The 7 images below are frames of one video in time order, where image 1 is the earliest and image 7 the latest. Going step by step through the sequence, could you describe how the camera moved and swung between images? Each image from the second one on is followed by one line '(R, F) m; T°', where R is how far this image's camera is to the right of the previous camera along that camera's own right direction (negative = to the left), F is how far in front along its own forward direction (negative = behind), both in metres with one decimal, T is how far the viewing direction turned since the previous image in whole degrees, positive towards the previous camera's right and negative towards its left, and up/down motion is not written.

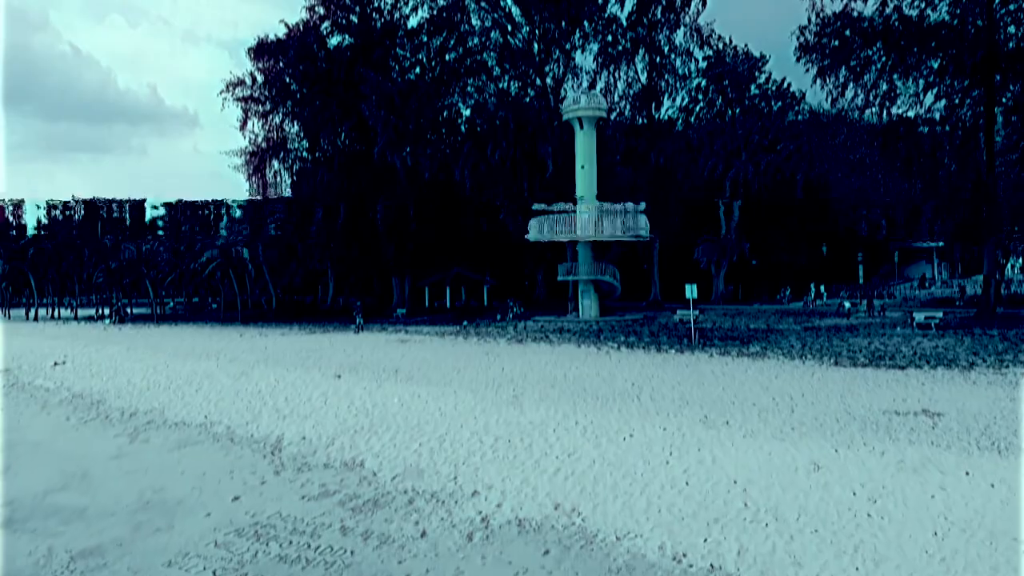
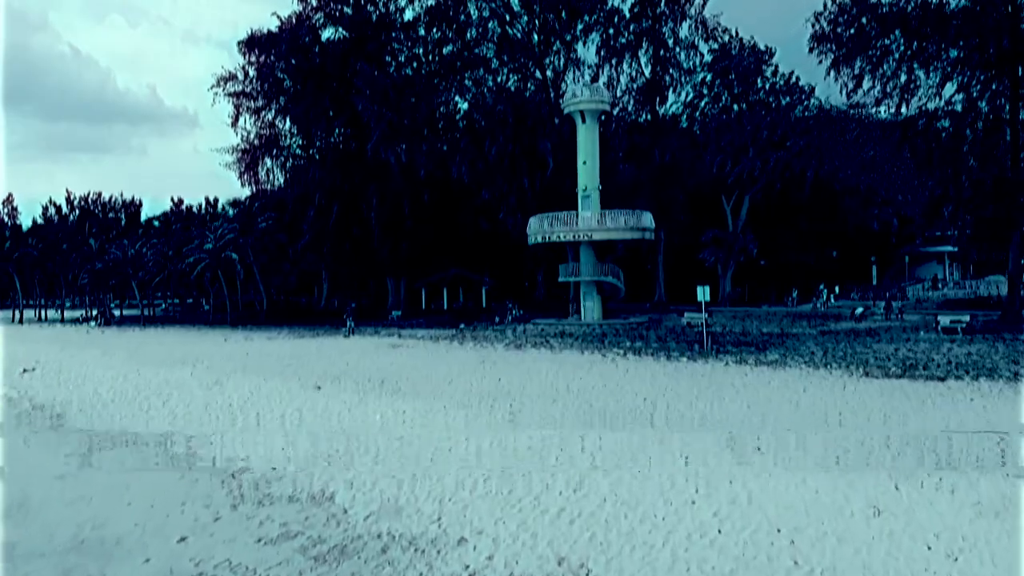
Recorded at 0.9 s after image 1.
(0.0, +1.8) m; 0°
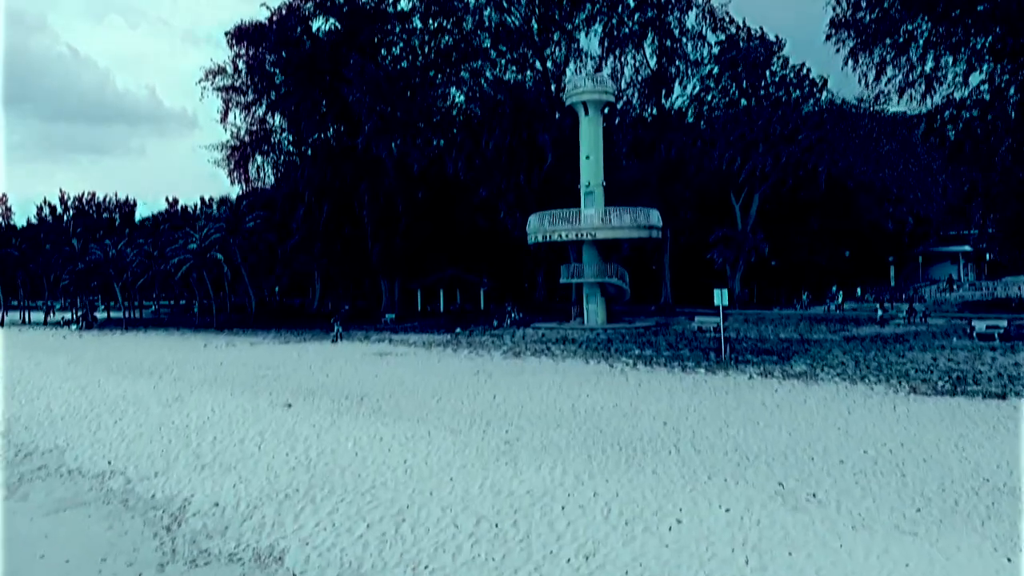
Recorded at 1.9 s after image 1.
(0.0, +2.1) m; 0°
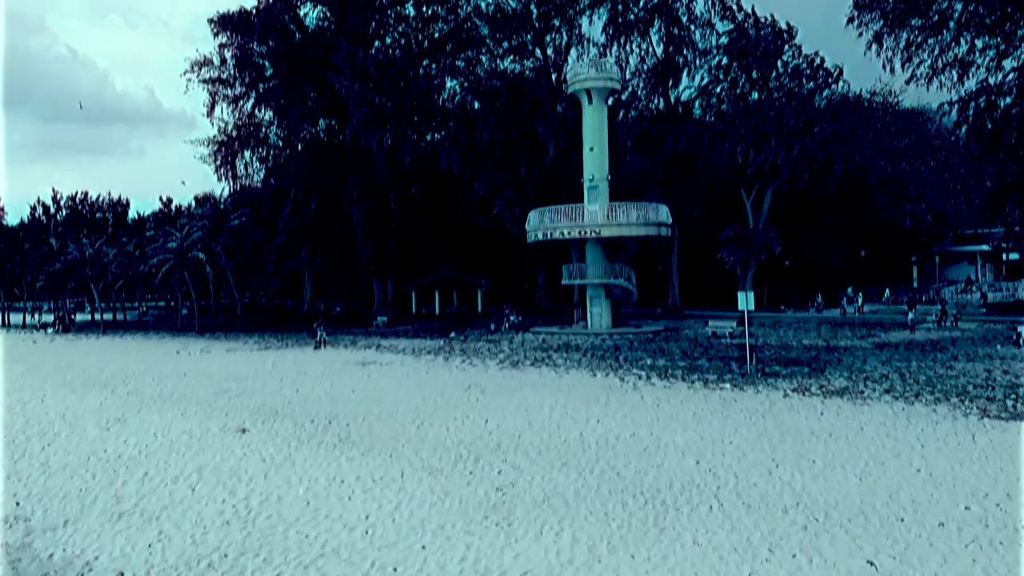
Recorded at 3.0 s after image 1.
(0.0, +2.4) m; 0°
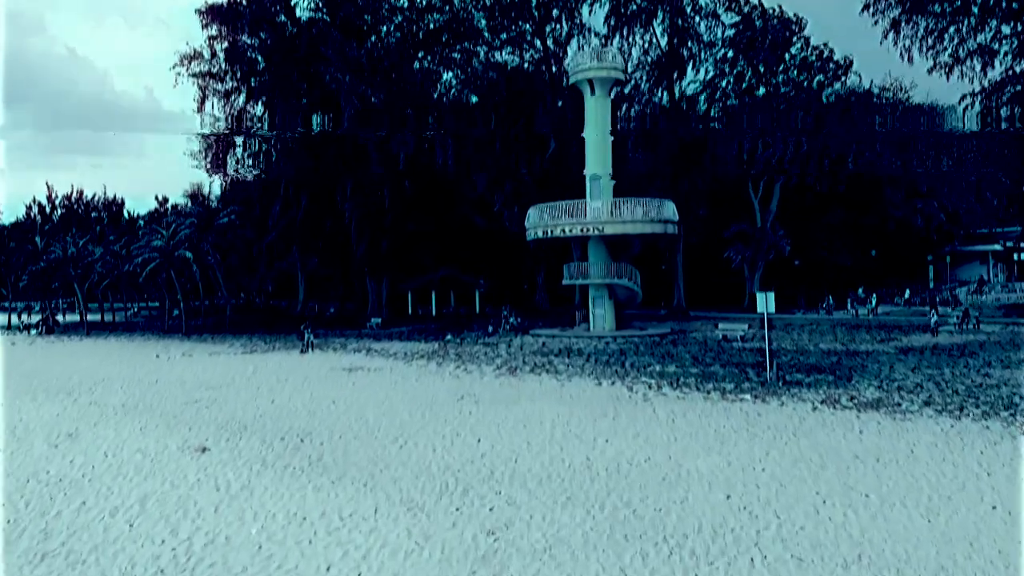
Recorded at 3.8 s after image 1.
(0.0, +1.5) m; 0°
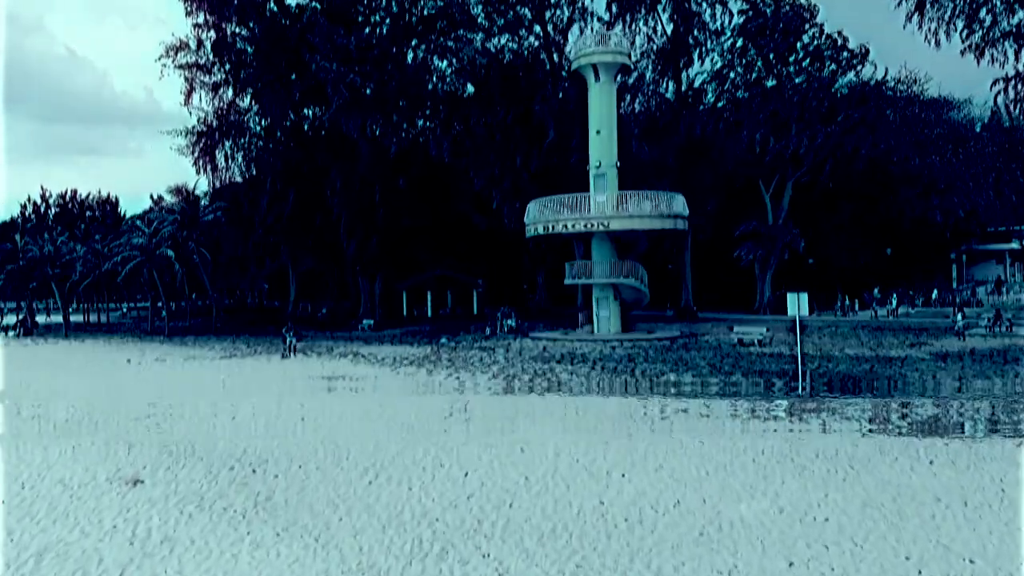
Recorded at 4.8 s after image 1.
(0.0, +2.0) m; 0°
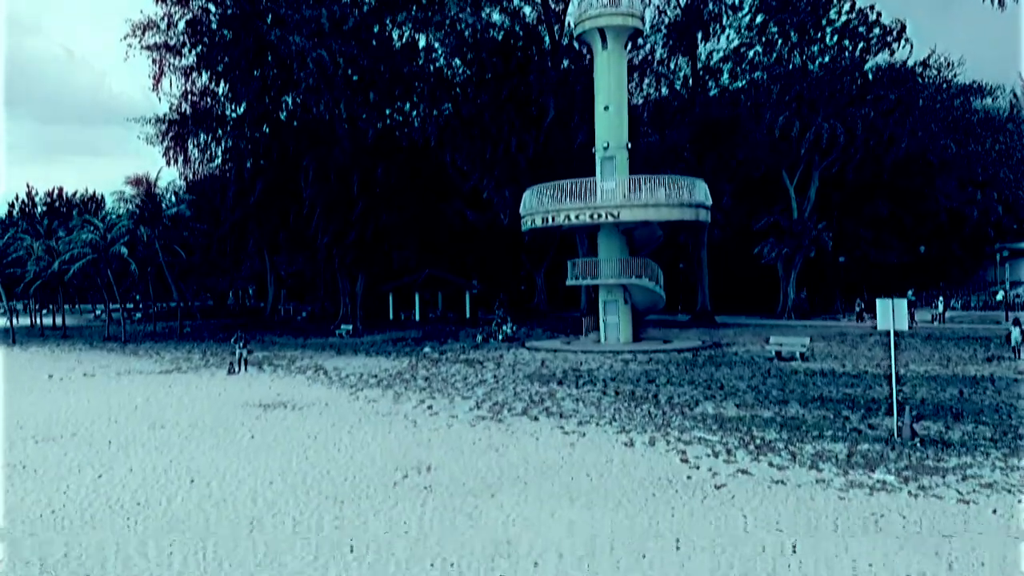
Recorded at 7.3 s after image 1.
(+0.1, +4.0) m; 0°
